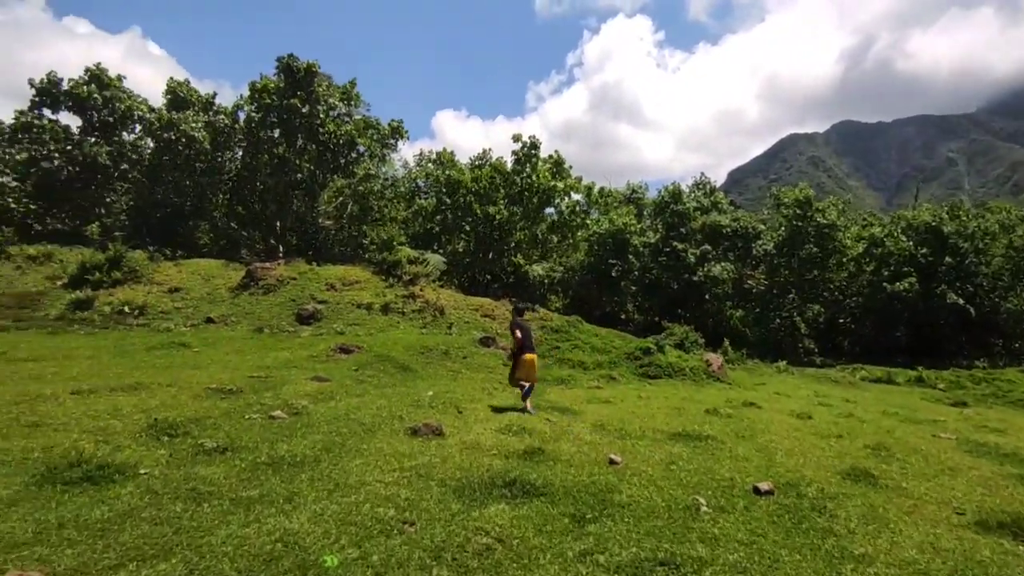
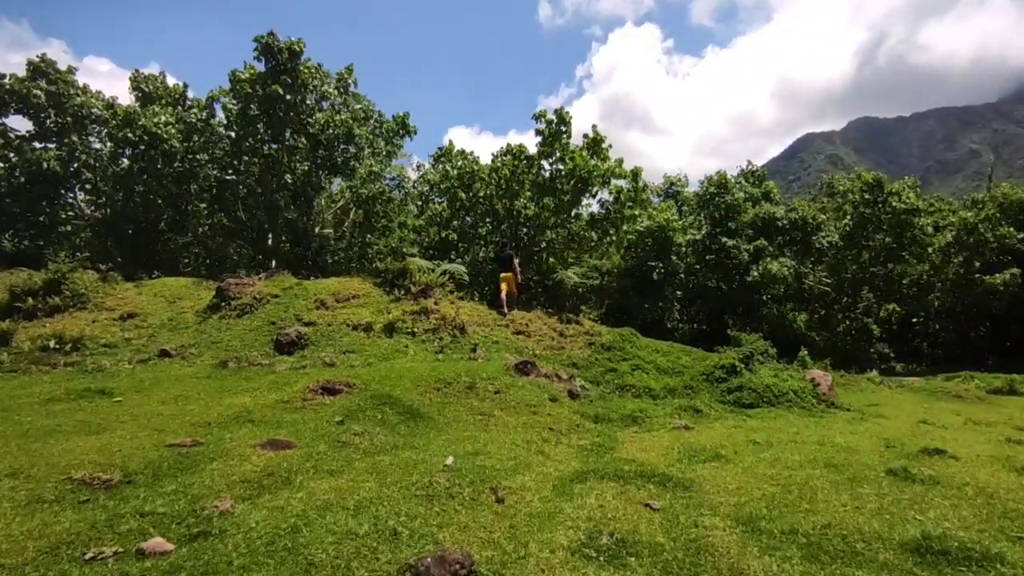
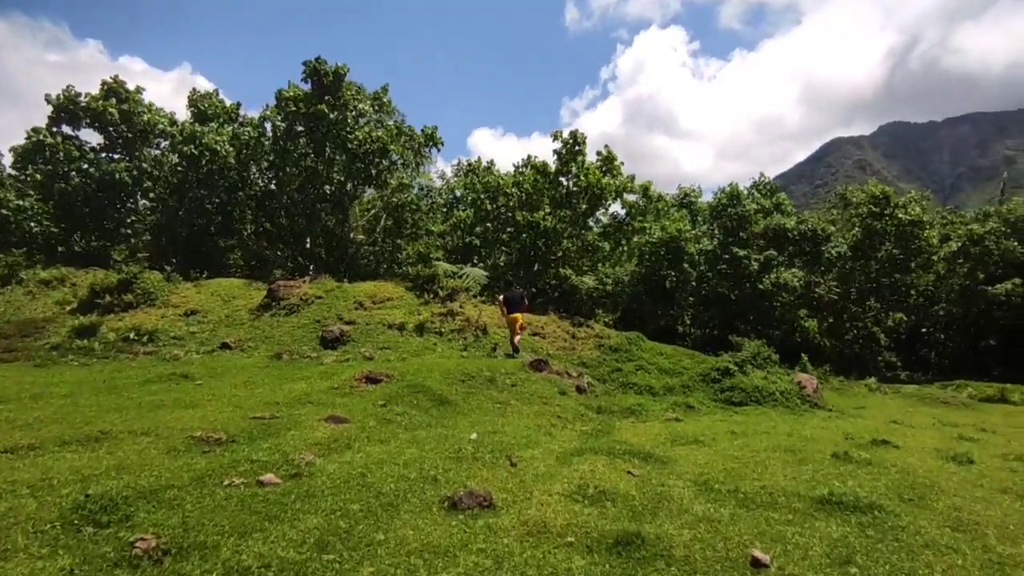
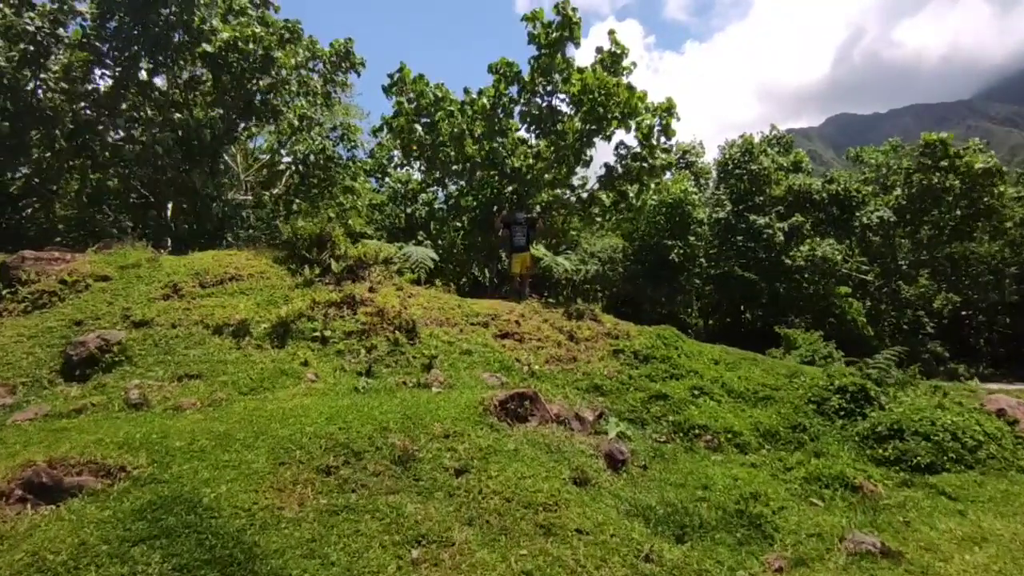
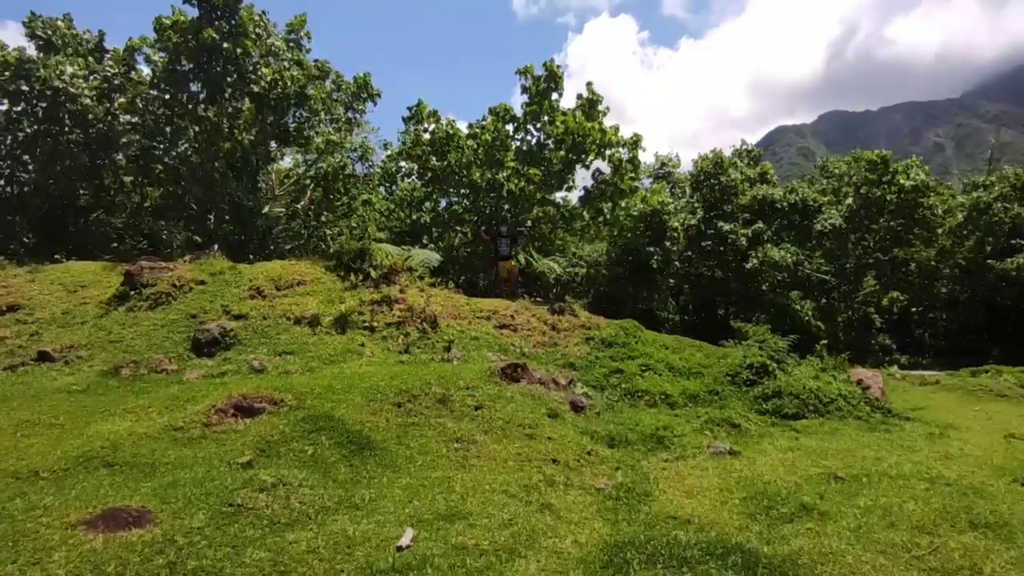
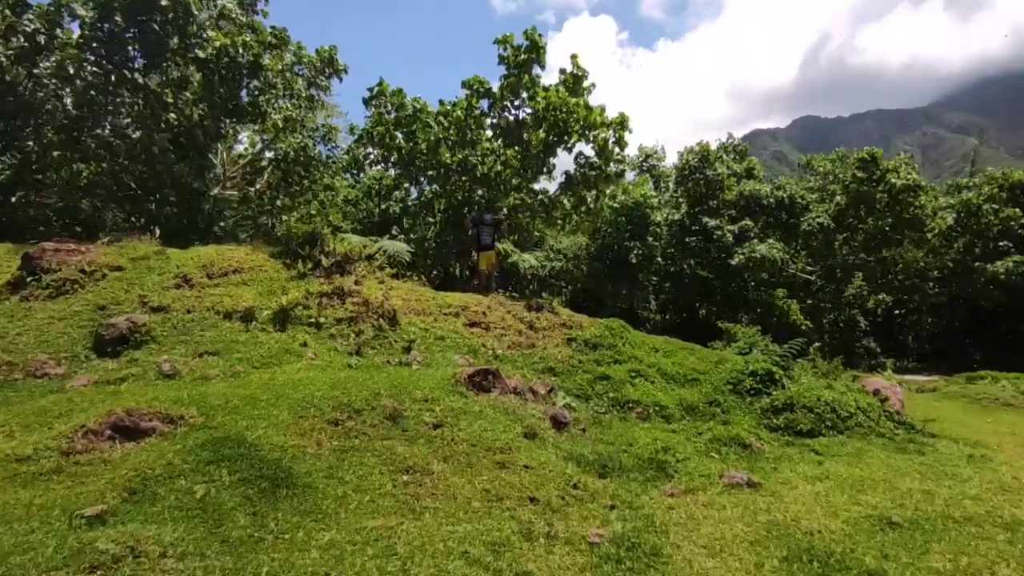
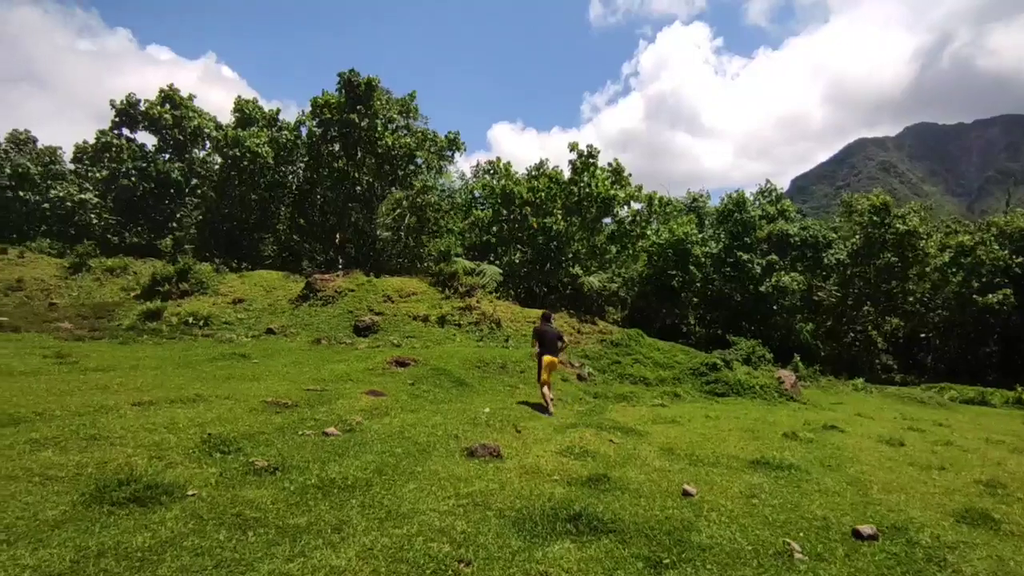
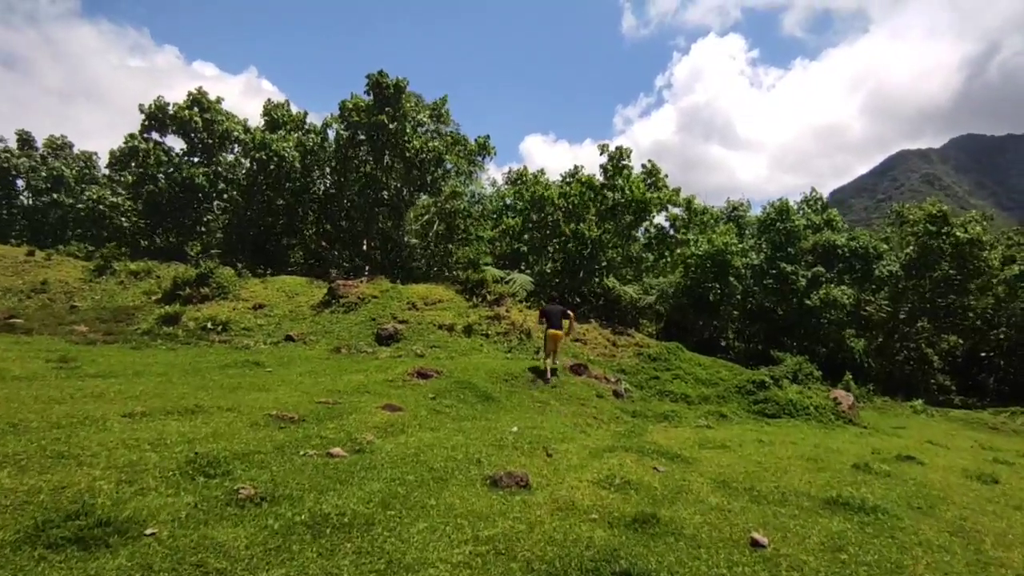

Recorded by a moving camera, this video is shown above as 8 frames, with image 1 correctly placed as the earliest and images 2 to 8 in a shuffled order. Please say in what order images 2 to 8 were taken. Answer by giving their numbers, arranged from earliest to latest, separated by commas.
7, 8, 3, 2, 5, 6, 4
